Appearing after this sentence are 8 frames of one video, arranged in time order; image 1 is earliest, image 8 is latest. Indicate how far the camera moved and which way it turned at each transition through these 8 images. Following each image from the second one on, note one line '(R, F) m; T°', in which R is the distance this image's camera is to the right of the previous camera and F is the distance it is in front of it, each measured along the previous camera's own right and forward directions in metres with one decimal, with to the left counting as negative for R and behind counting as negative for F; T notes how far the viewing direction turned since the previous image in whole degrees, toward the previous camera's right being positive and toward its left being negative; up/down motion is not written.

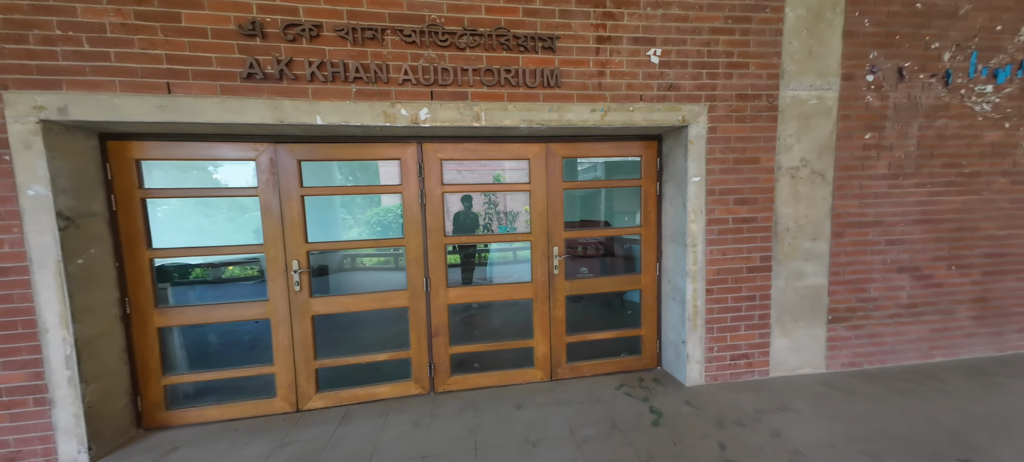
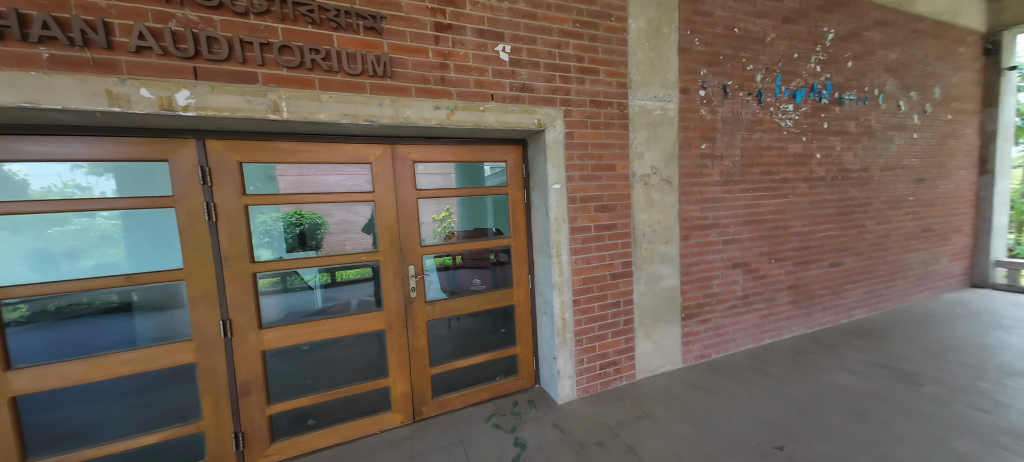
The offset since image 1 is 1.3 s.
(+0.5, +0.2) m; +13°
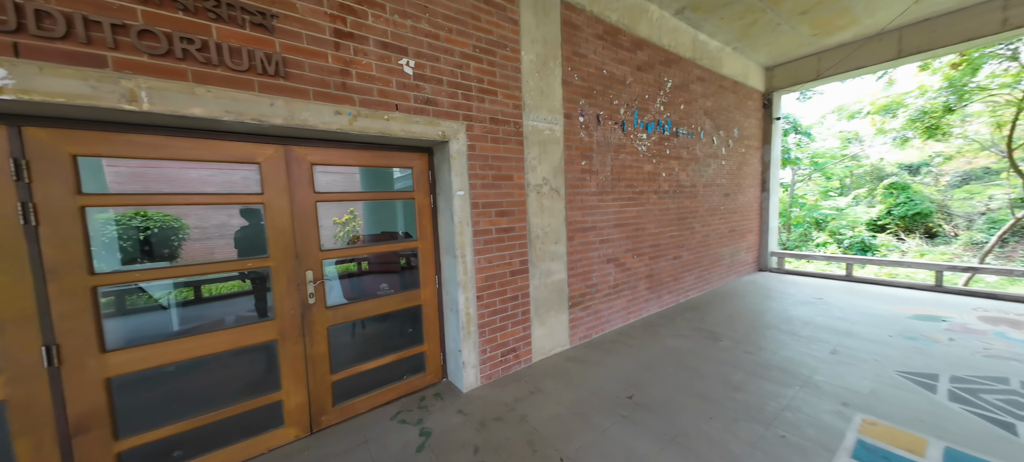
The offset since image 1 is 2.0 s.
(0.0, -0.2) m; +16°
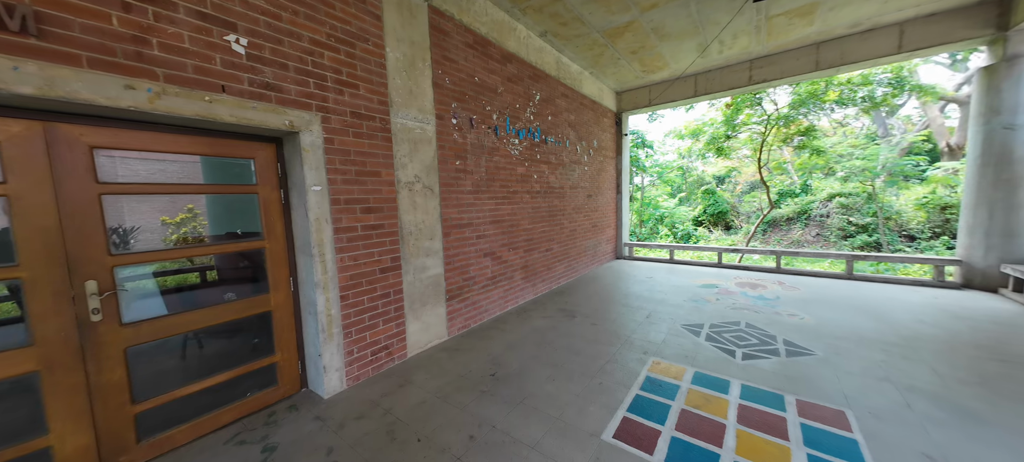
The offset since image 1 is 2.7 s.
(+0.2, -0.2) m; +18°
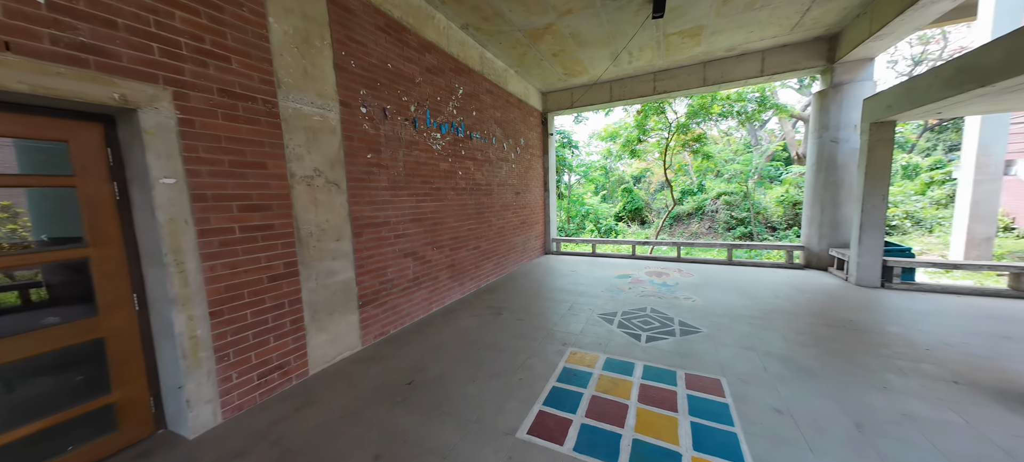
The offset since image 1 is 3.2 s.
(+0.1, +0.1) m; +12°
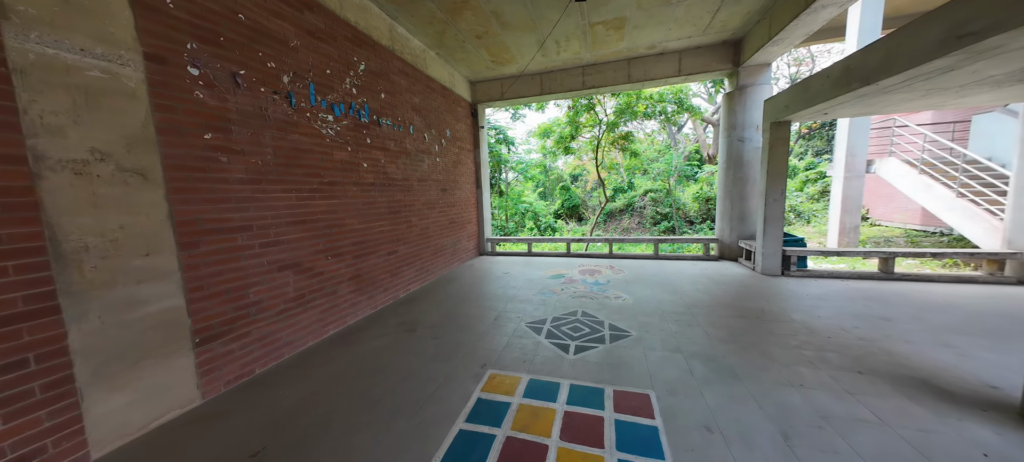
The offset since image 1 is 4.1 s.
(+0.3, +0.5) m; +10°
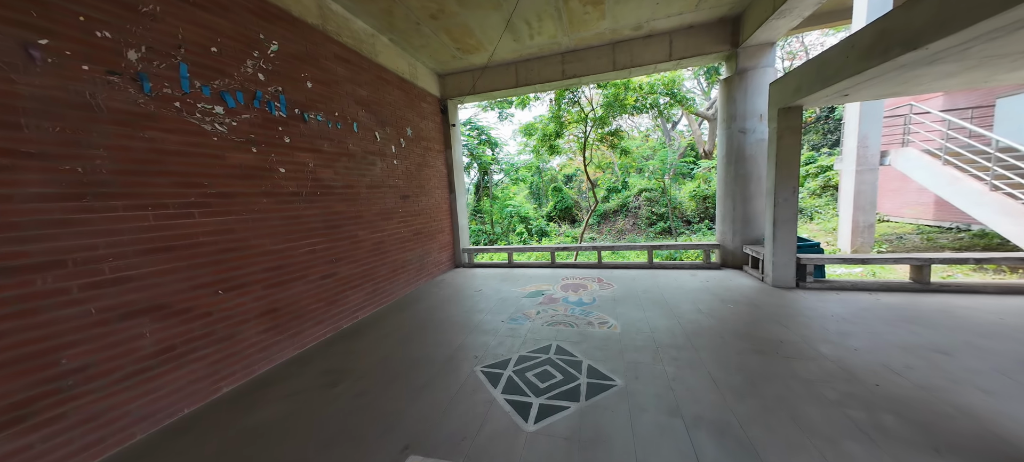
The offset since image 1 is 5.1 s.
(+0.4, +0.7) m; 0°
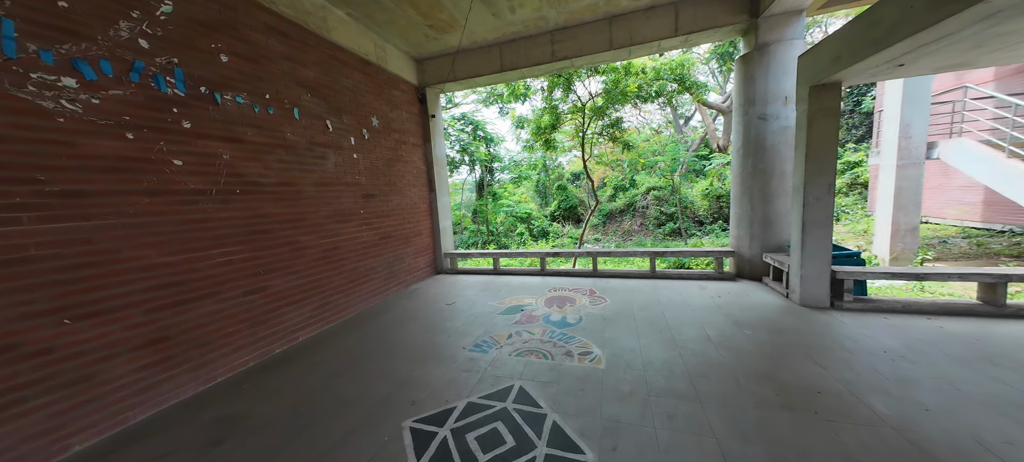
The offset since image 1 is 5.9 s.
(+0.4, +0.7) m; -2°
